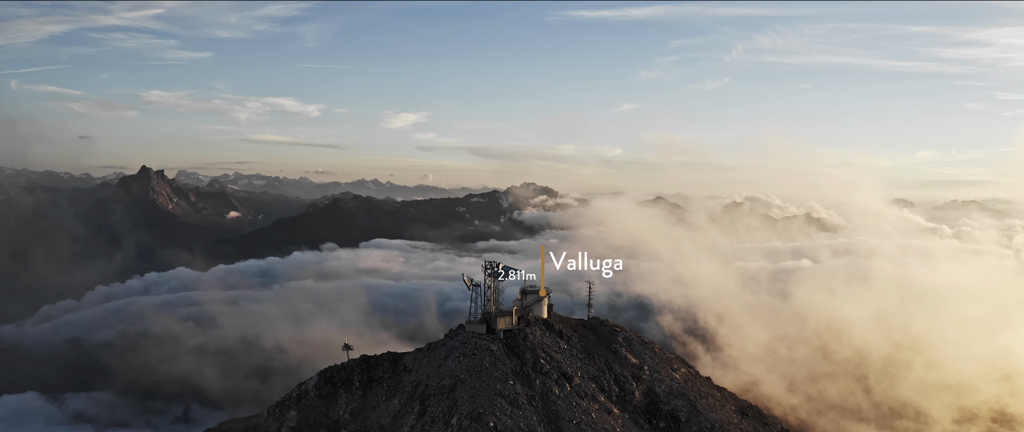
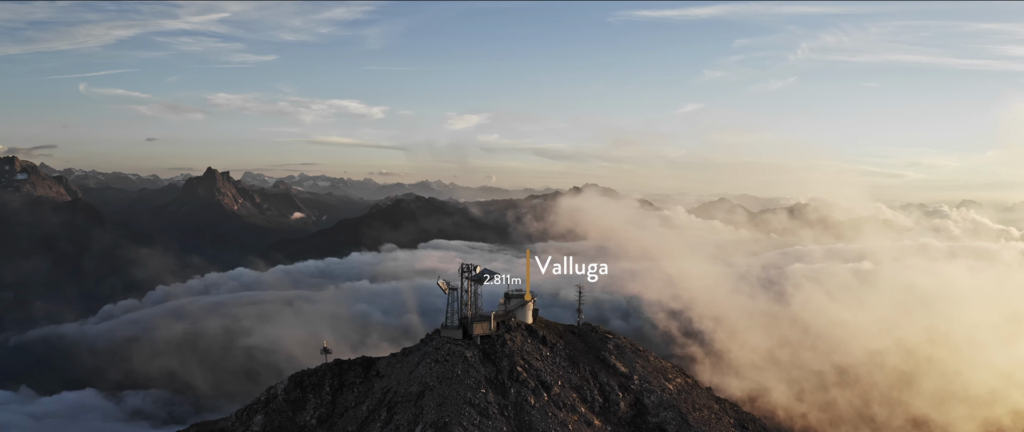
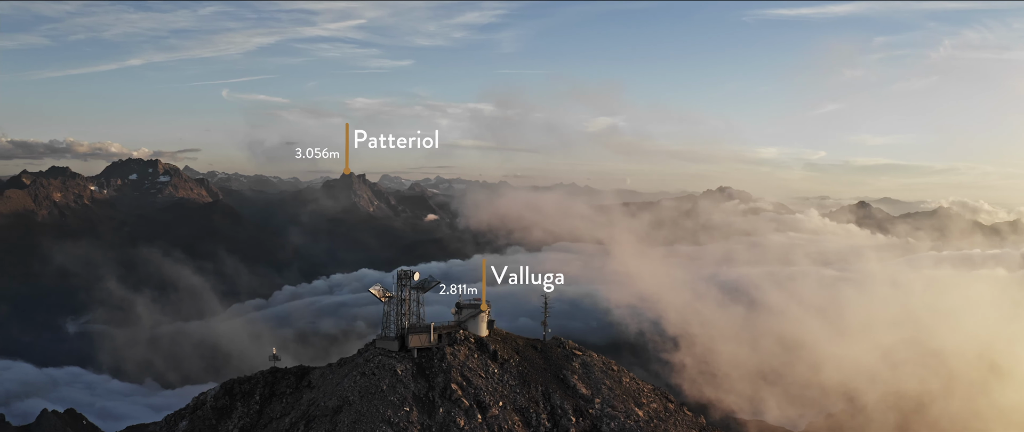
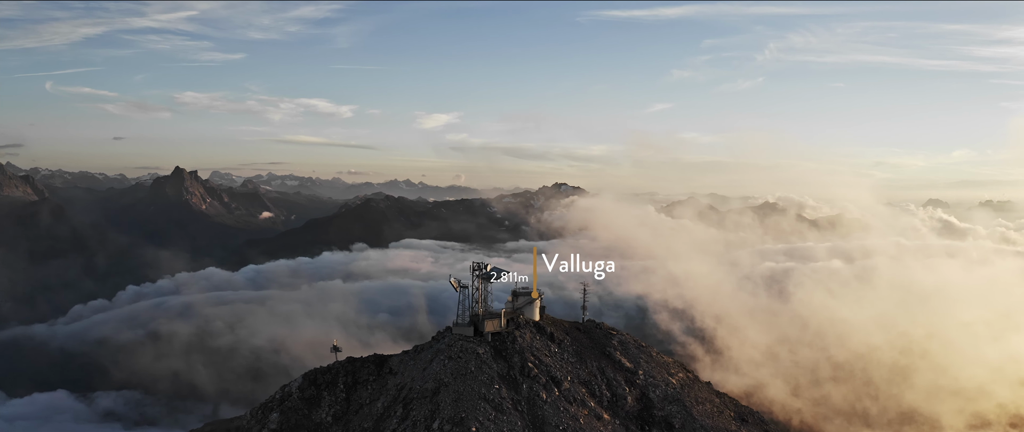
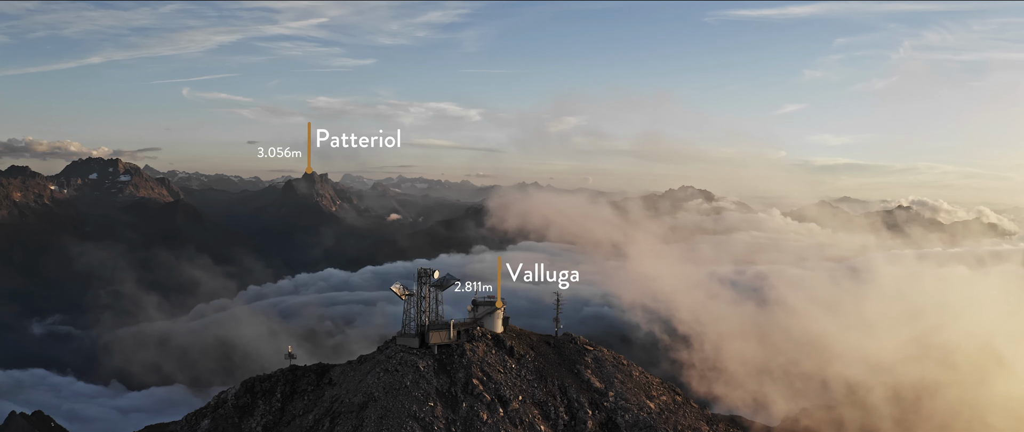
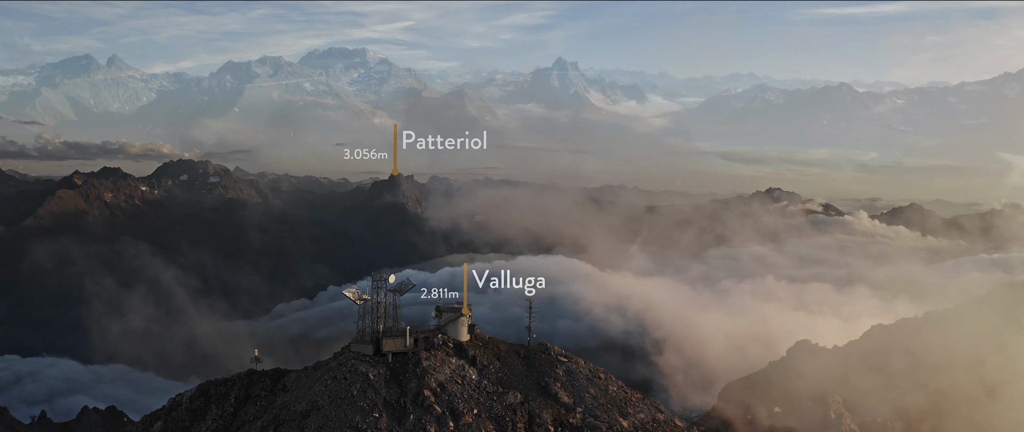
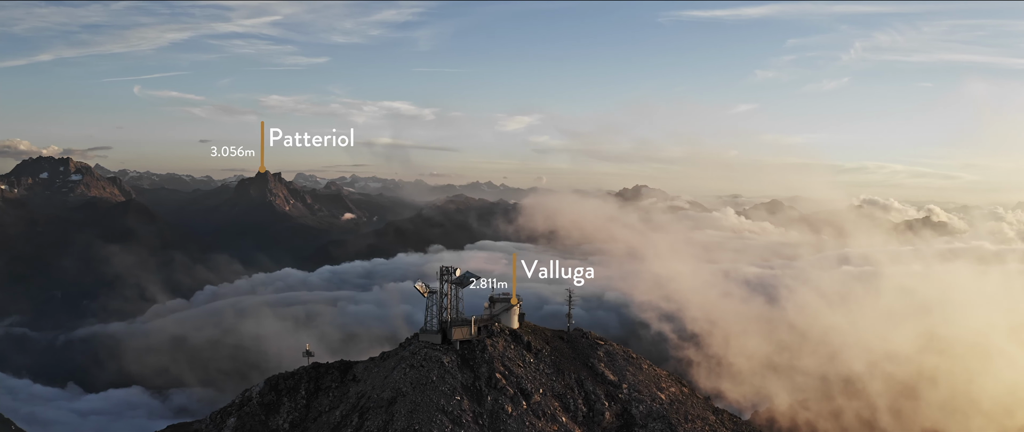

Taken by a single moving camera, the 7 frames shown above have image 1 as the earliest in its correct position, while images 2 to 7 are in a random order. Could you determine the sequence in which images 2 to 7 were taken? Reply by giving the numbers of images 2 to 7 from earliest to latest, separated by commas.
4, 2, 7, 5, 3, 6
